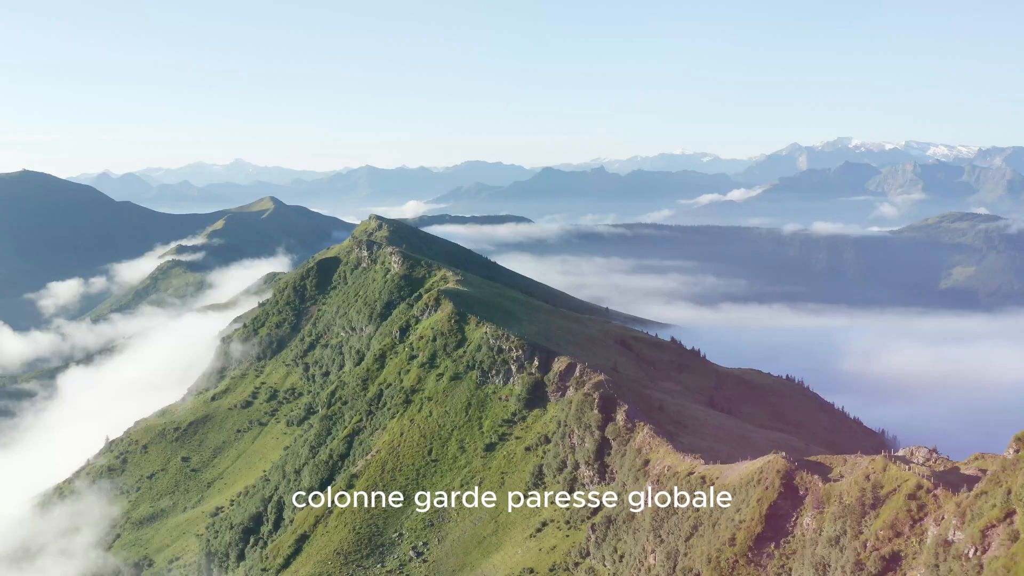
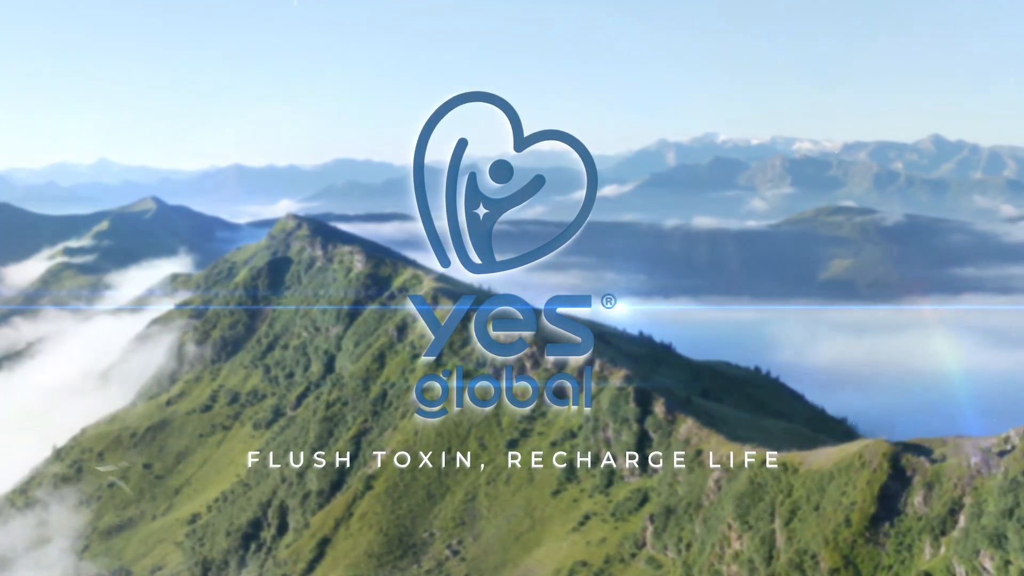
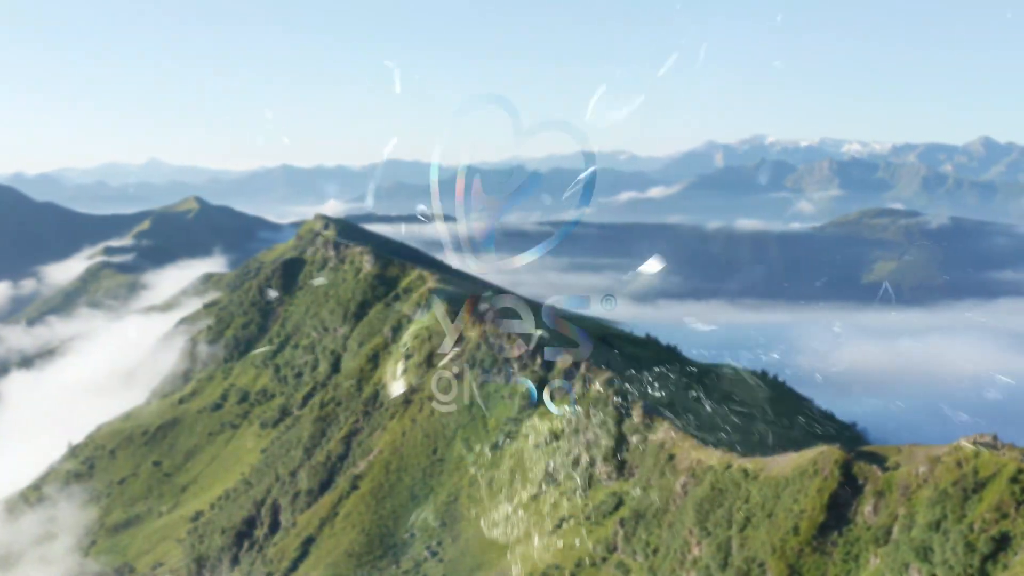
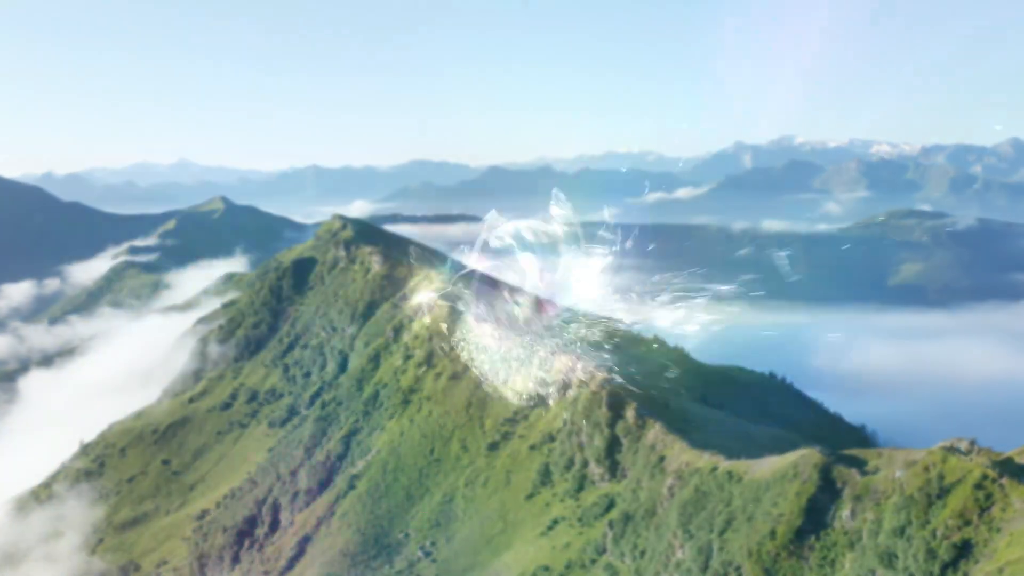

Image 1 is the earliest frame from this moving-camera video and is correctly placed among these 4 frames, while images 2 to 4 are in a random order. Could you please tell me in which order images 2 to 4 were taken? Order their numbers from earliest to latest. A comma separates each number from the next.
4, 3, 2
